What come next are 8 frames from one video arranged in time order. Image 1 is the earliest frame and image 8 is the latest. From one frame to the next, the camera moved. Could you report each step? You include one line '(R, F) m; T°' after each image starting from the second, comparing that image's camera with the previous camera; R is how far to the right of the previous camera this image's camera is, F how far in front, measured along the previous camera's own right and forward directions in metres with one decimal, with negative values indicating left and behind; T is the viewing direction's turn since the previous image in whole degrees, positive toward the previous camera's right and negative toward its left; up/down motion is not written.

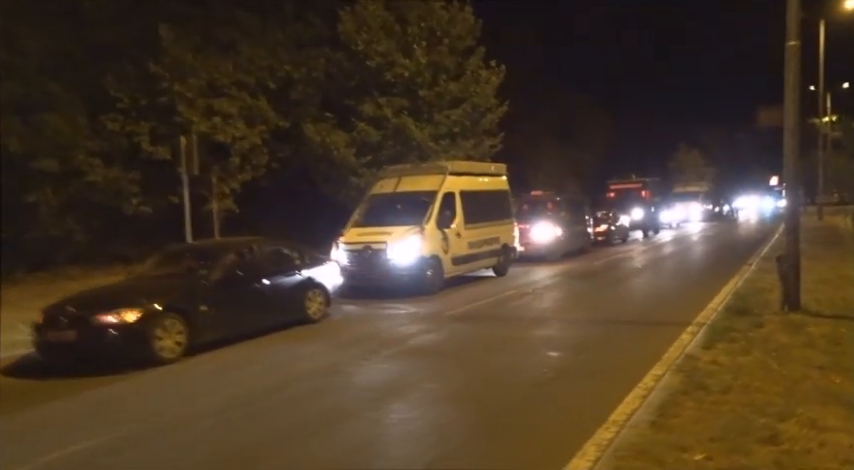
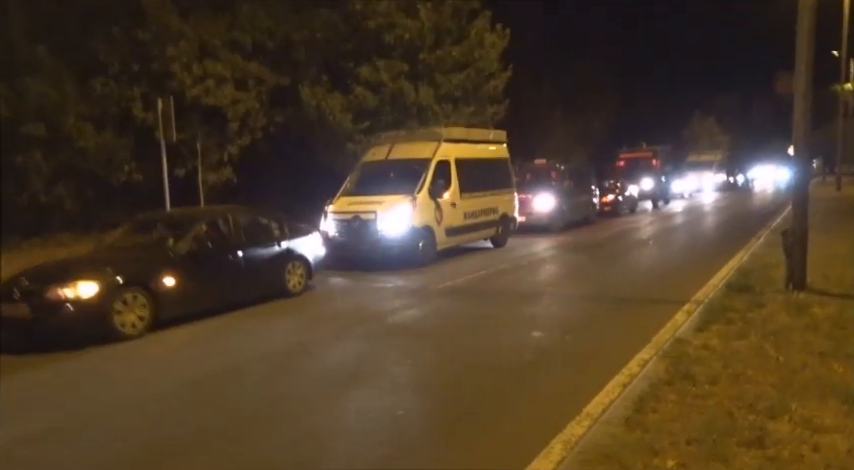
(+0.5, +0.6) m; -1°
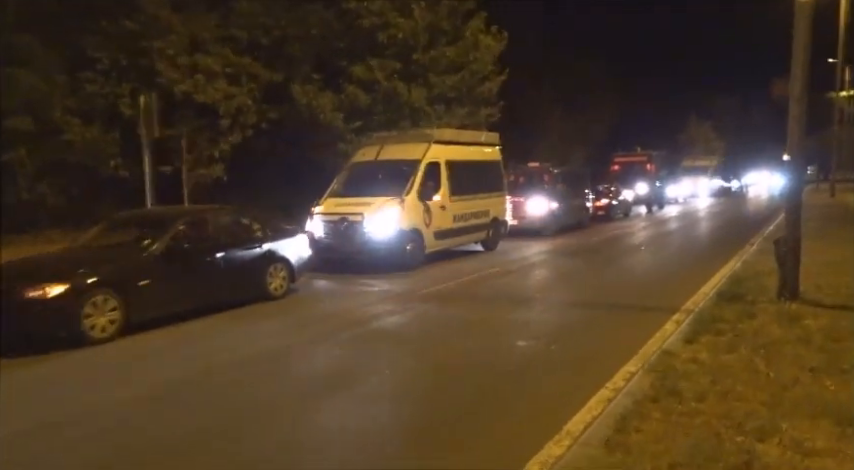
(+0.2, +0.3) m; 0°
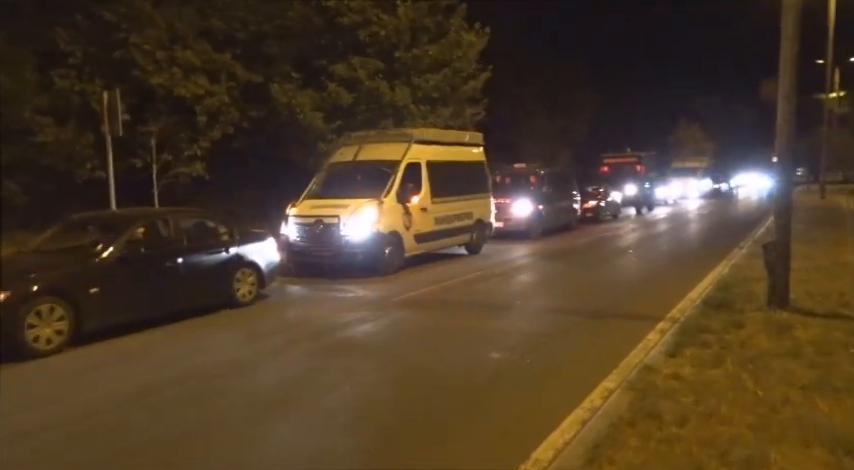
(+0.3, +0.5) m; +1°
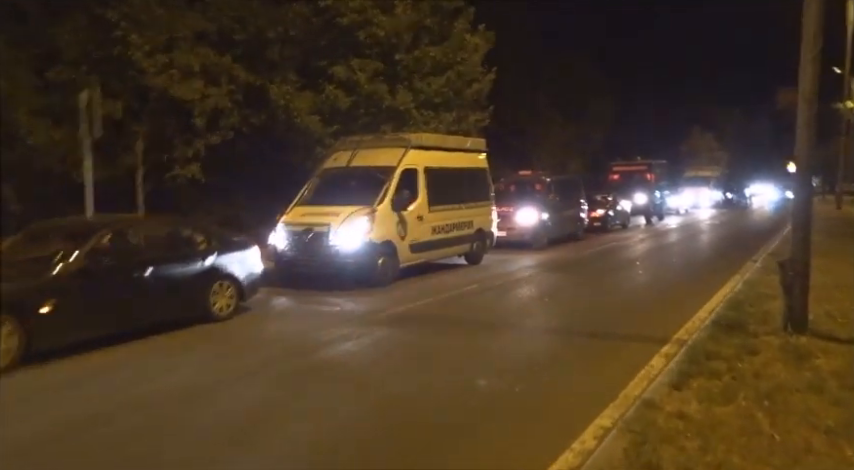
(+0.3, +0.7) m; -1°
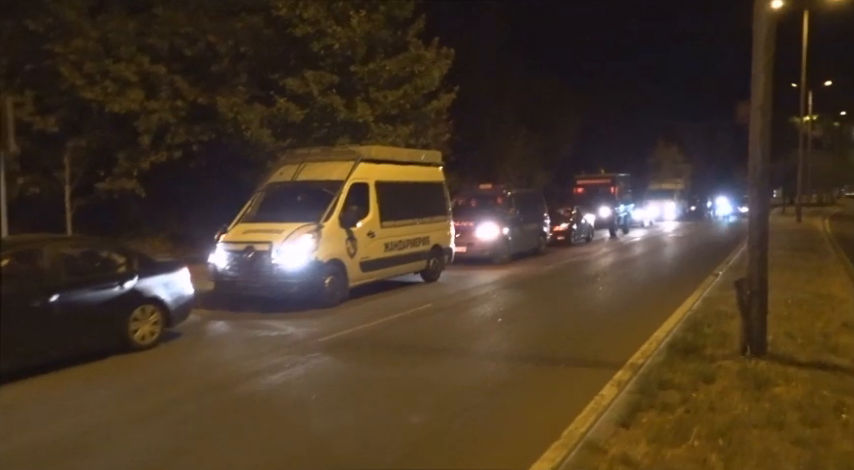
(+0.4, +0.6) m; +3°
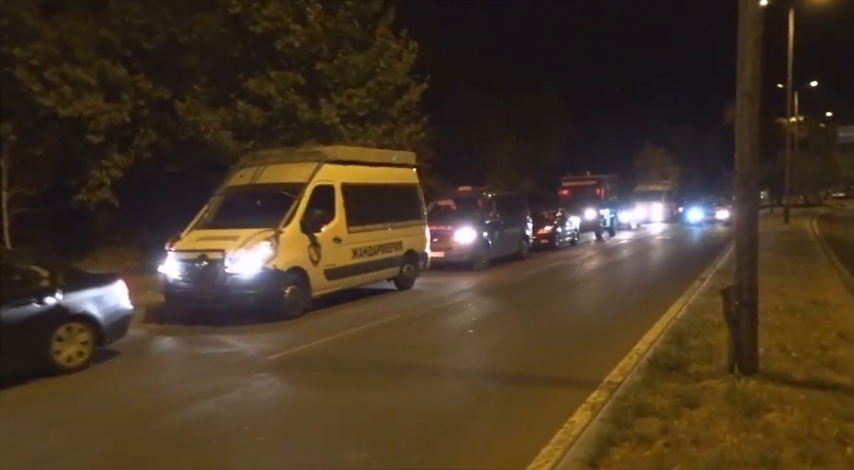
(+0.4, +0.8) m; +1°
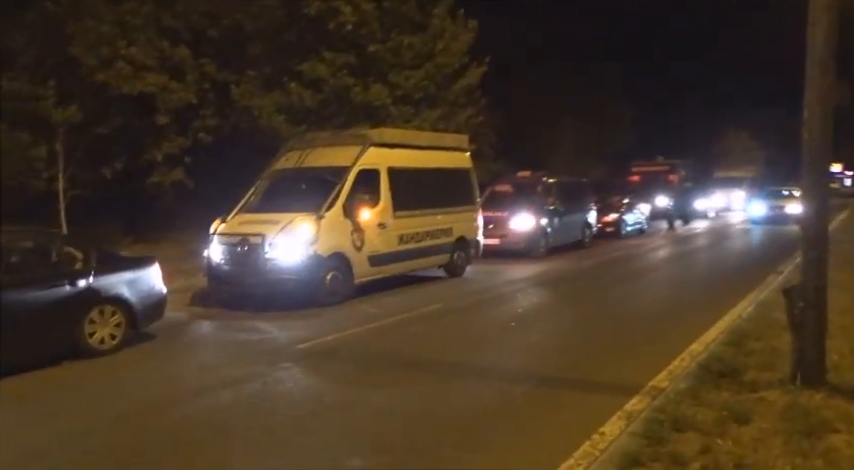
(+0.4, +0.5) m; -6°
